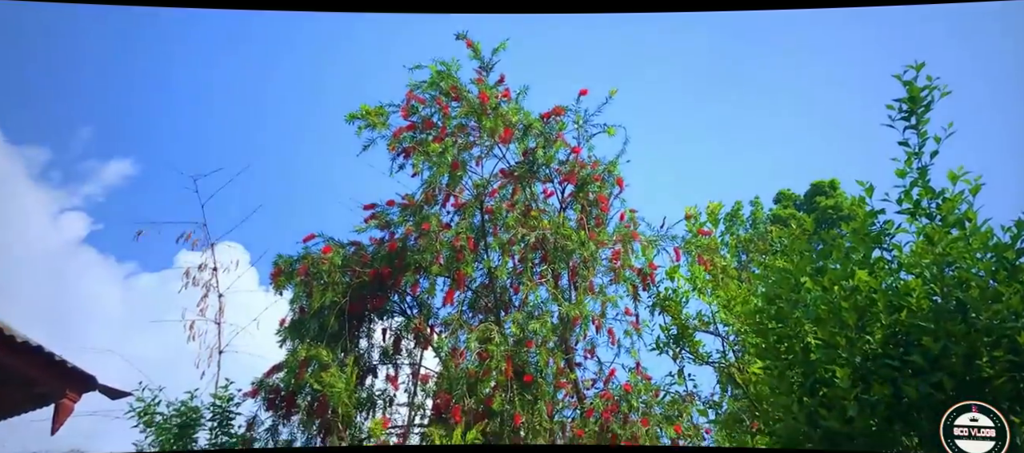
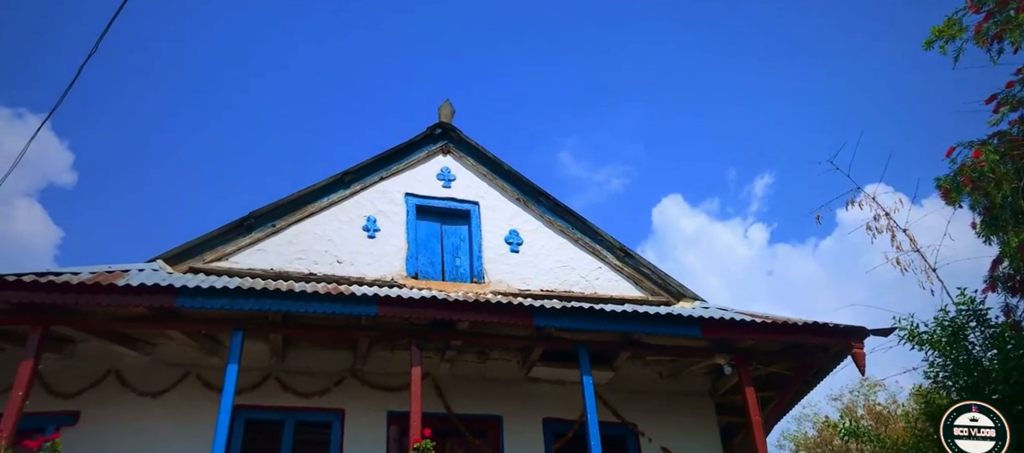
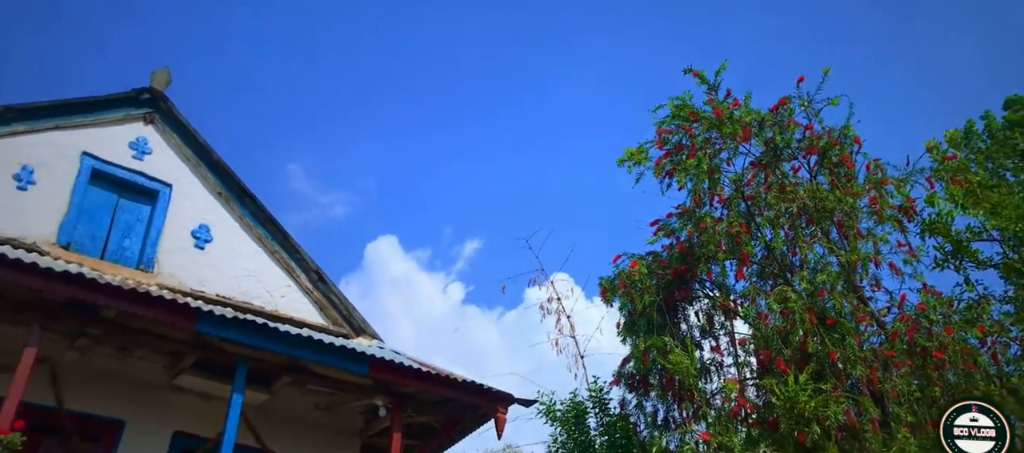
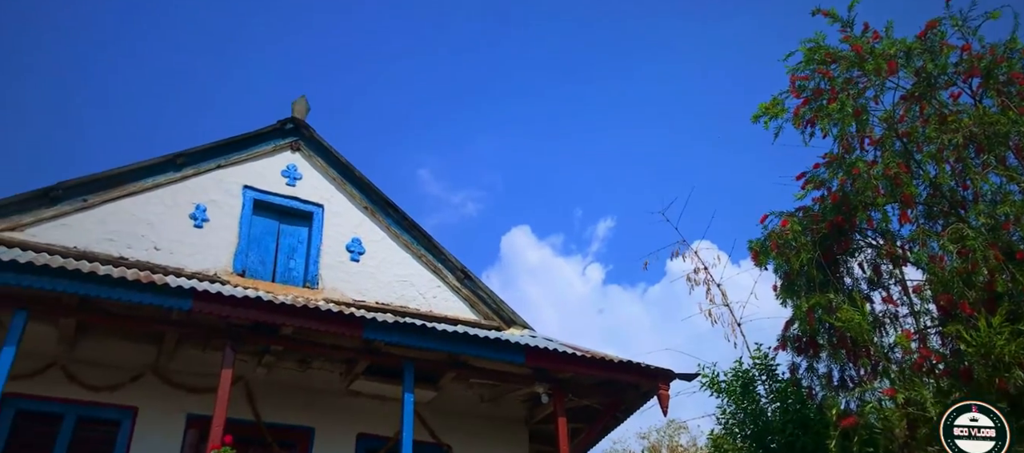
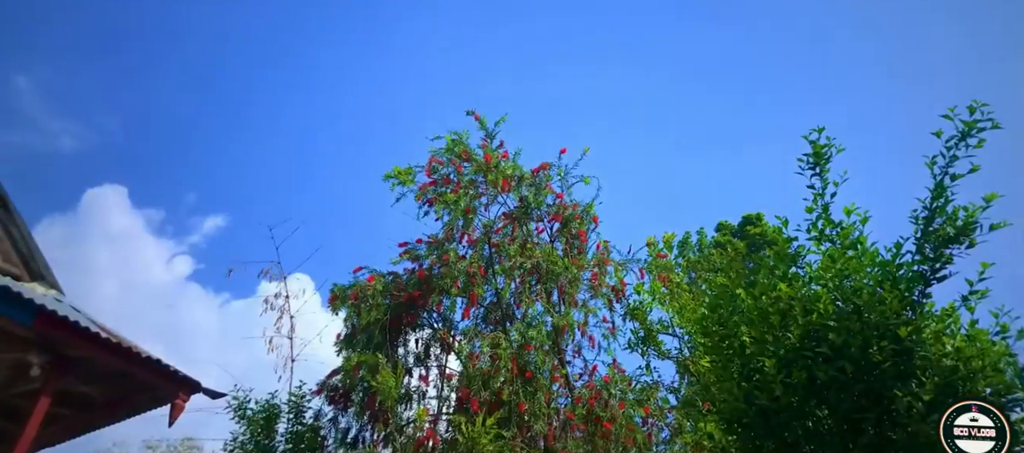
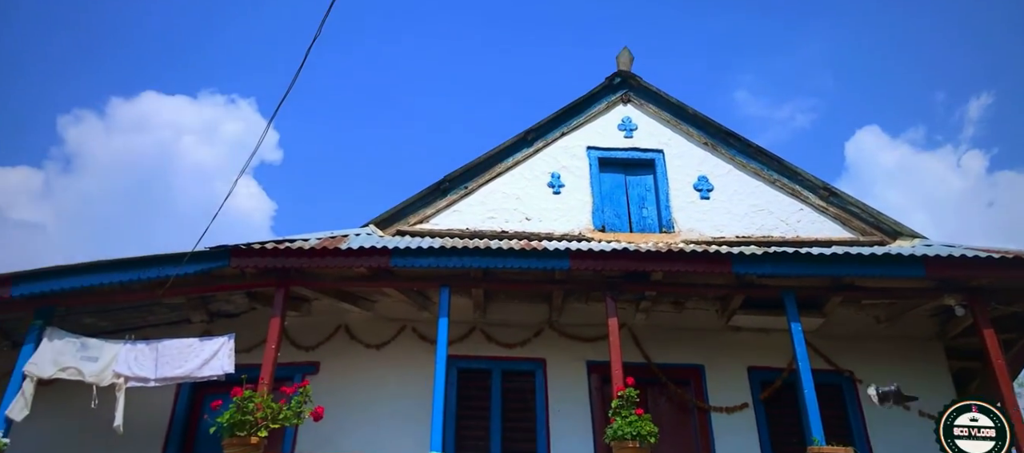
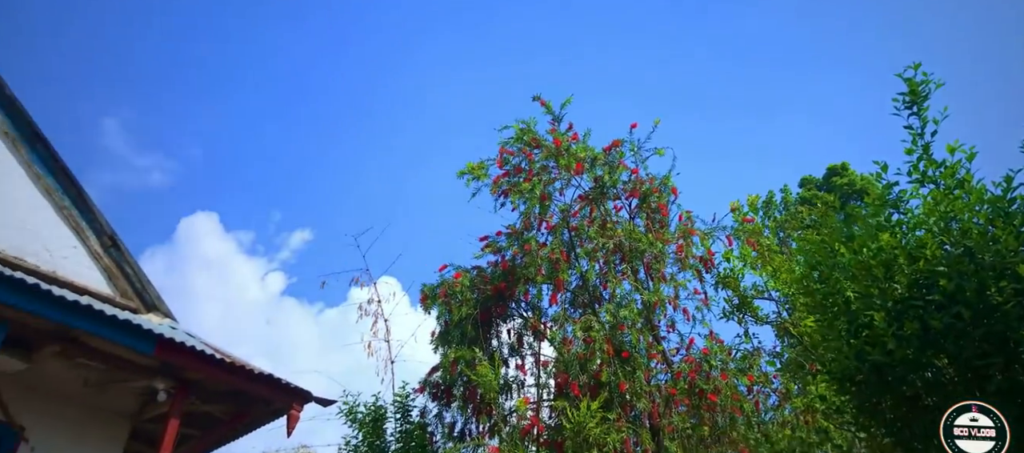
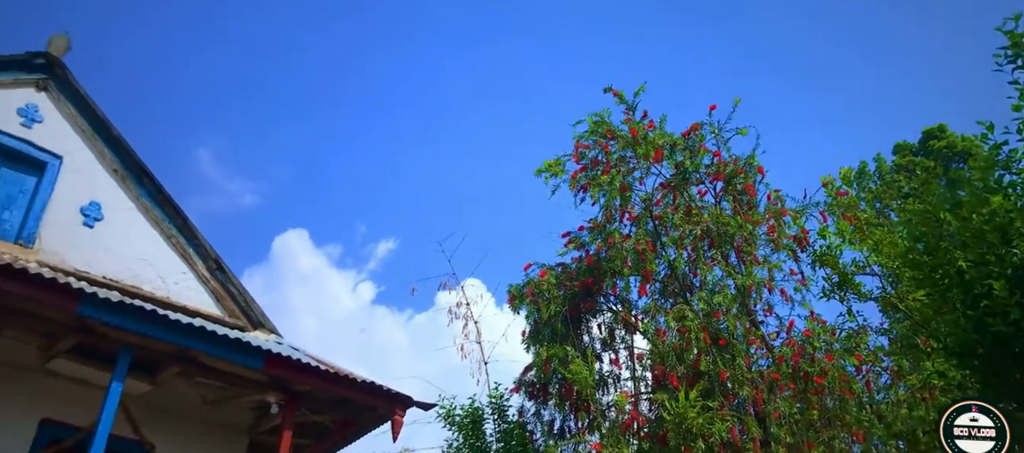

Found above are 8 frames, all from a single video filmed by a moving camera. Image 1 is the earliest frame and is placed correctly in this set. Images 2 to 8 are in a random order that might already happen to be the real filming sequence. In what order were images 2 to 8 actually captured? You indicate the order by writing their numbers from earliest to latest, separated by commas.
5, 7, 8, 3, 4, 2, 6
